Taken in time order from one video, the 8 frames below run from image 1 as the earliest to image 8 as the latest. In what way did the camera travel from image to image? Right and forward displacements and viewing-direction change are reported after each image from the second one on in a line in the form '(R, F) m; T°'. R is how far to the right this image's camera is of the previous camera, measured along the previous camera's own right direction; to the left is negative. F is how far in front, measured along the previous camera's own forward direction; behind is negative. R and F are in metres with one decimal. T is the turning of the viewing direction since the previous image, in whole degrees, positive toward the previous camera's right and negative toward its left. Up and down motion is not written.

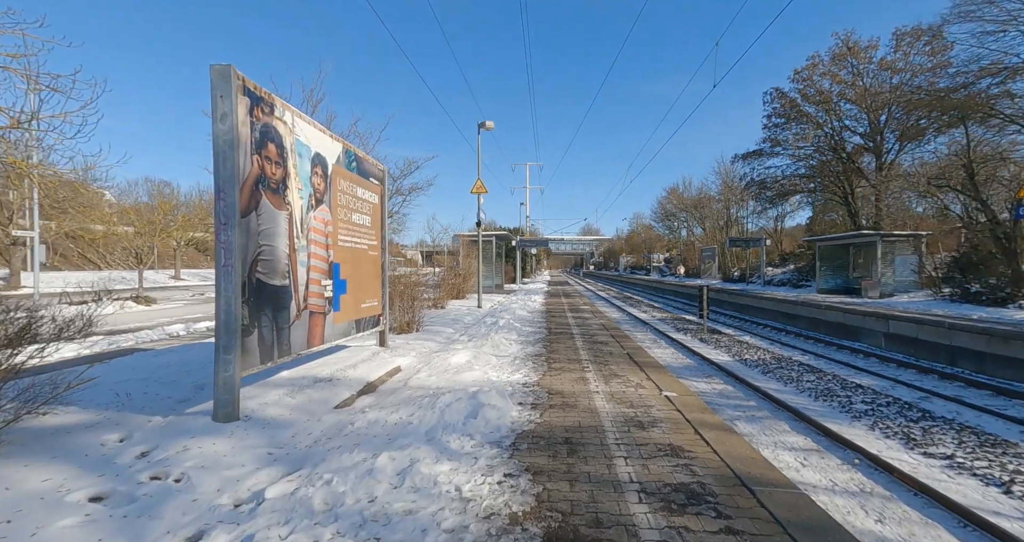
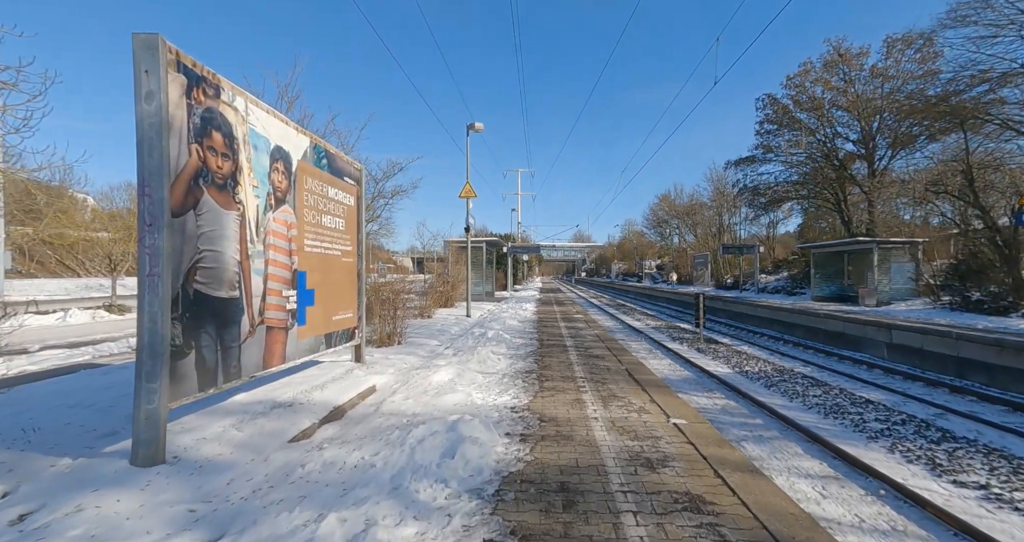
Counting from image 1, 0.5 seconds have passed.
(0.0, +0.6) m; +1°
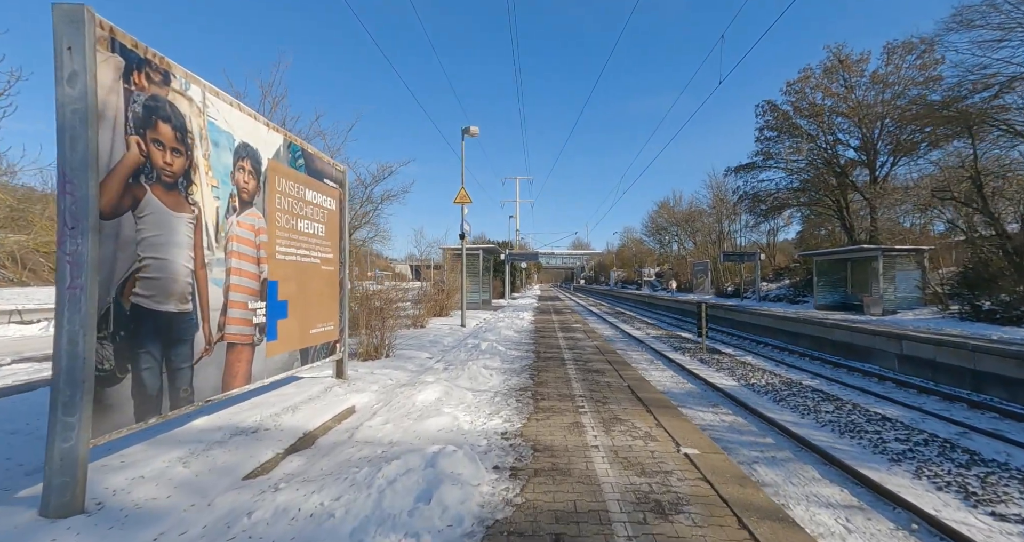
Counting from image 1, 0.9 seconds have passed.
(+0.1, +0.5) m; 0°
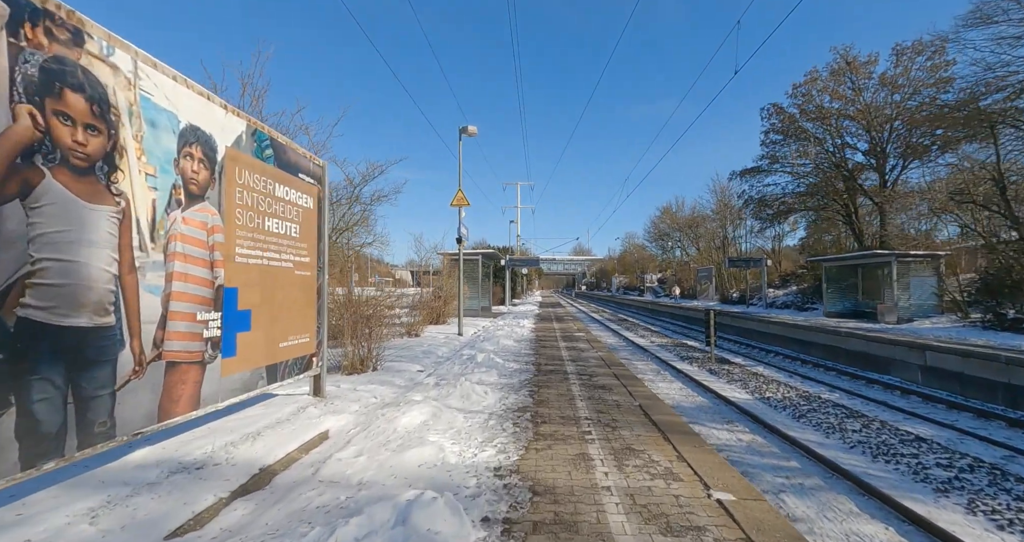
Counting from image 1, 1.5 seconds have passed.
(0.0, +0.7) m; 0°
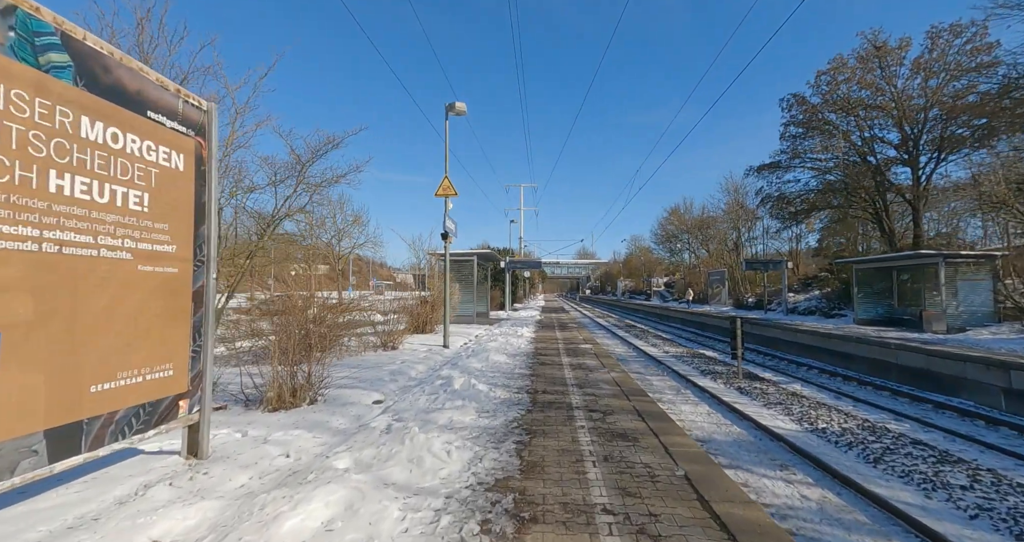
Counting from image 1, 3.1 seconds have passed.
(+0.2, +2.0) m; 0°
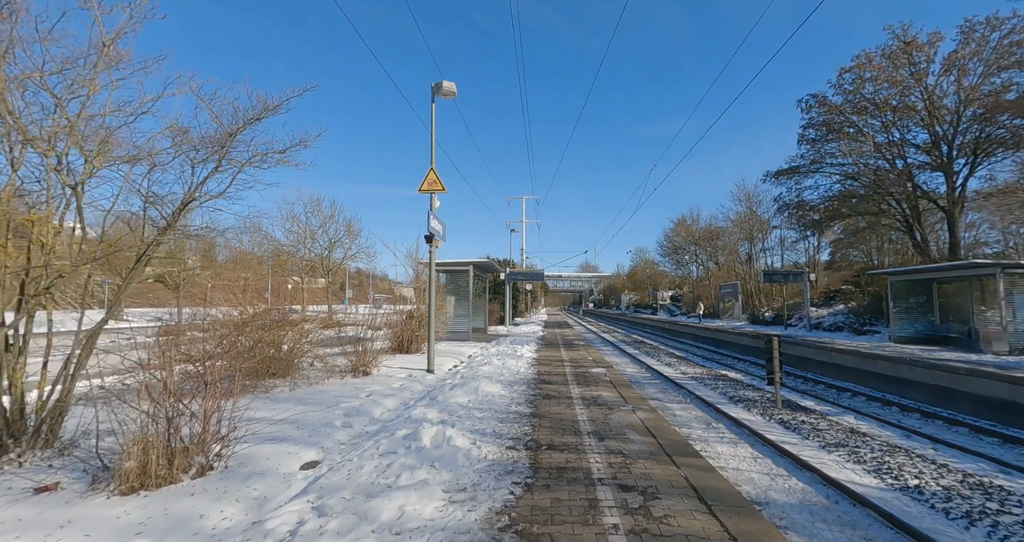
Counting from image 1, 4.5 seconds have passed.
(+0.1, +1.9) m; 0°
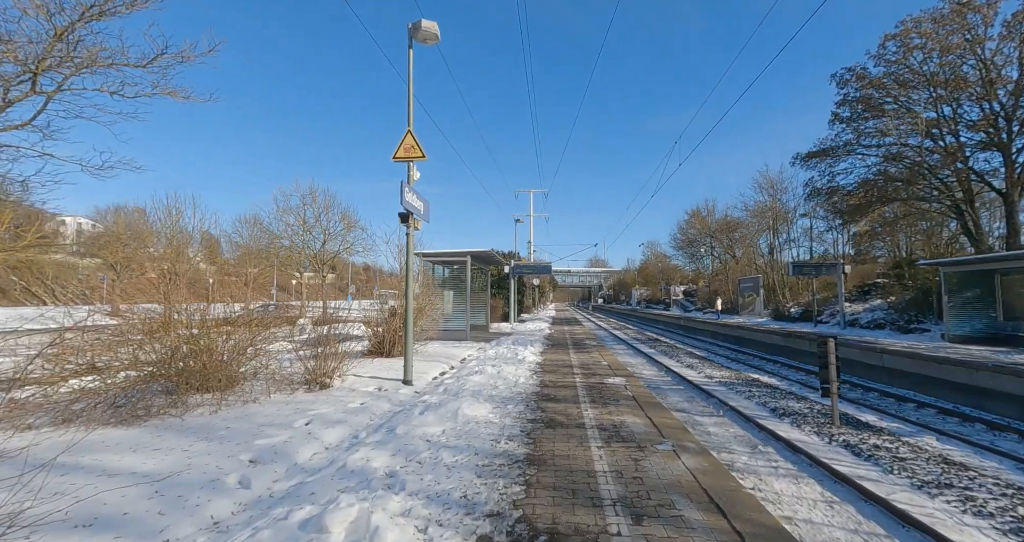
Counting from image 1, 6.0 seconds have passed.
(+0.2, +2.0) m; -1°
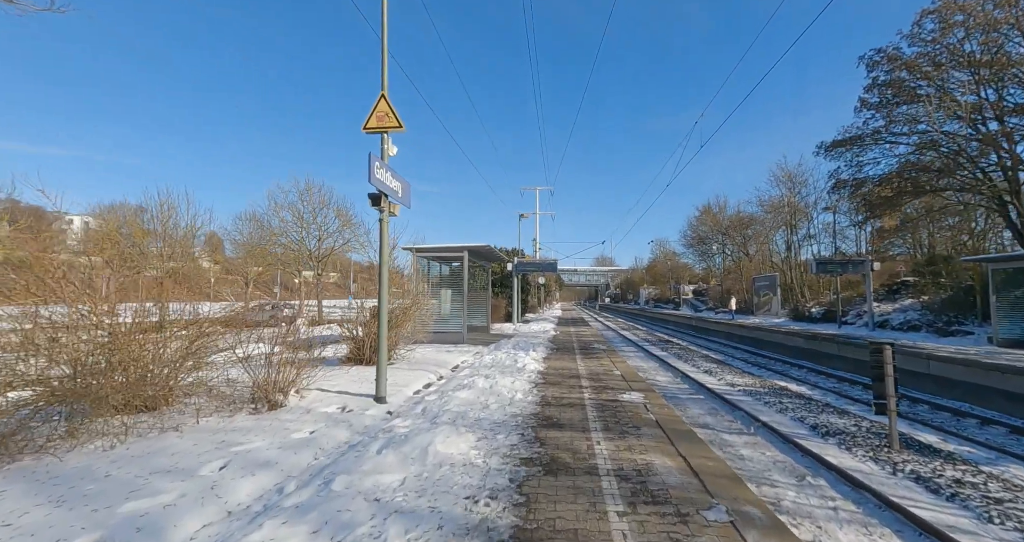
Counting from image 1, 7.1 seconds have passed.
(+0.2, +1.5) m; -1°
